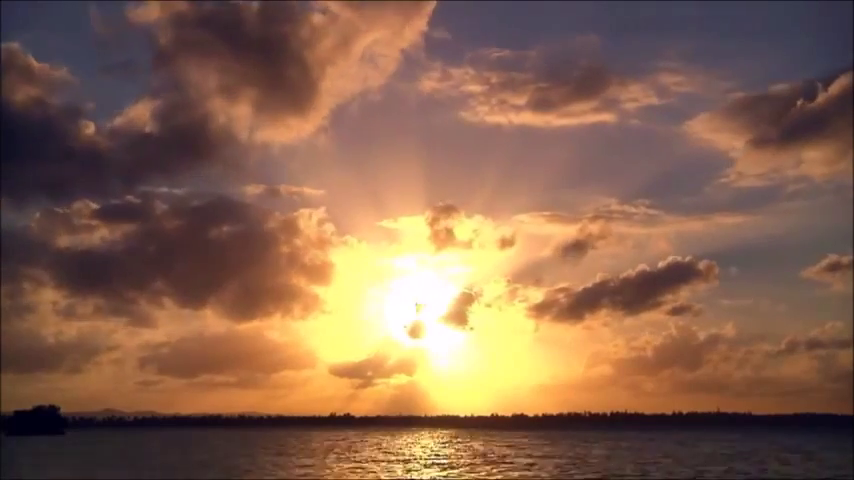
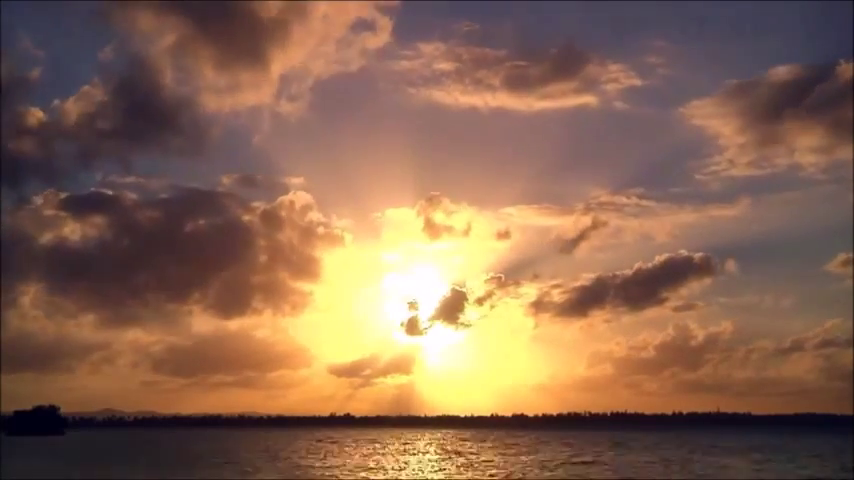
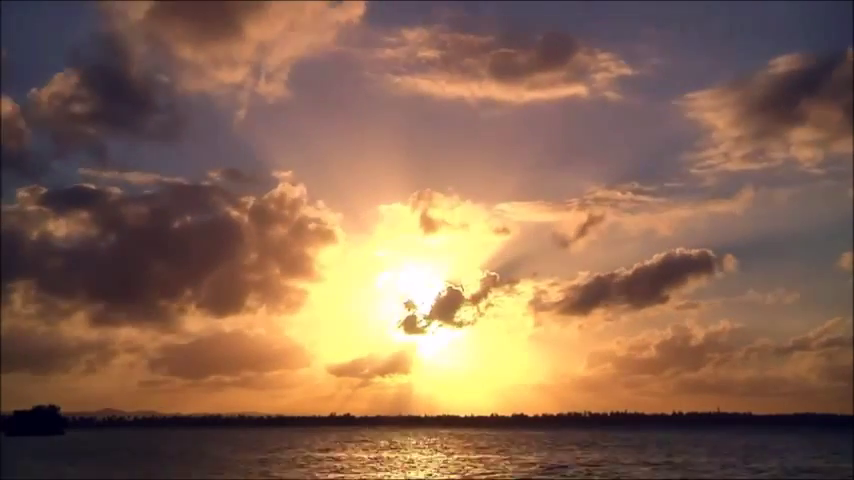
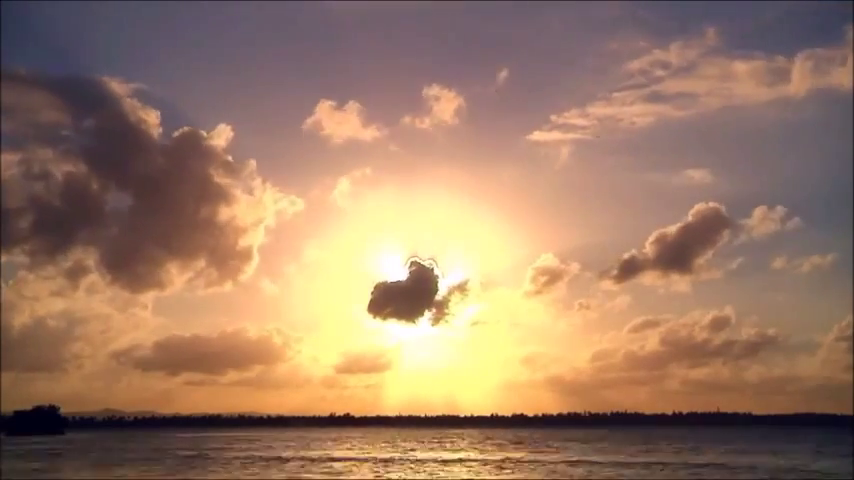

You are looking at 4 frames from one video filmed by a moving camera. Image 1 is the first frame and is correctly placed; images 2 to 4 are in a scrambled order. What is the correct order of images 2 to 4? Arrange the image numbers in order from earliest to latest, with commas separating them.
2, 3, 4
